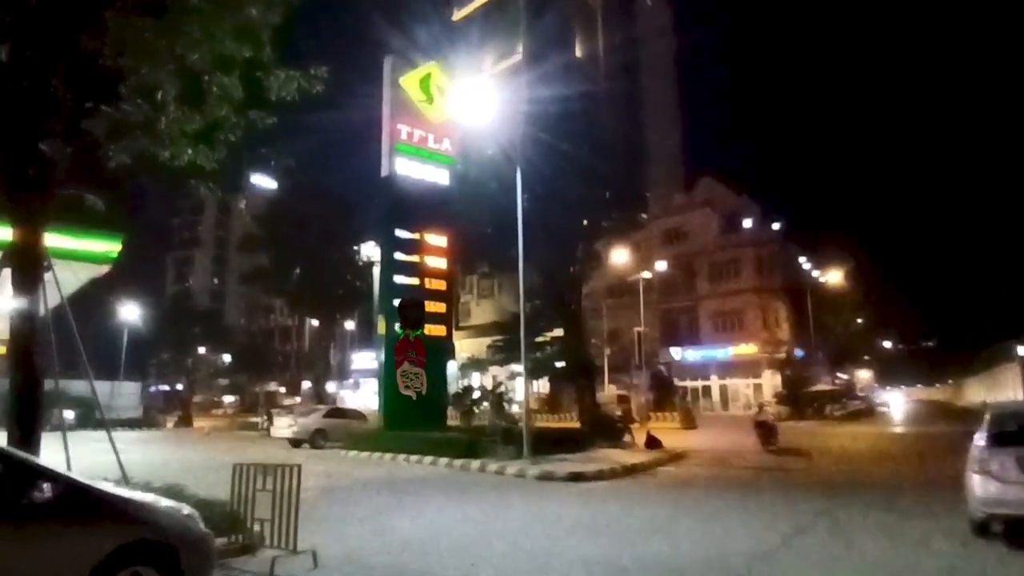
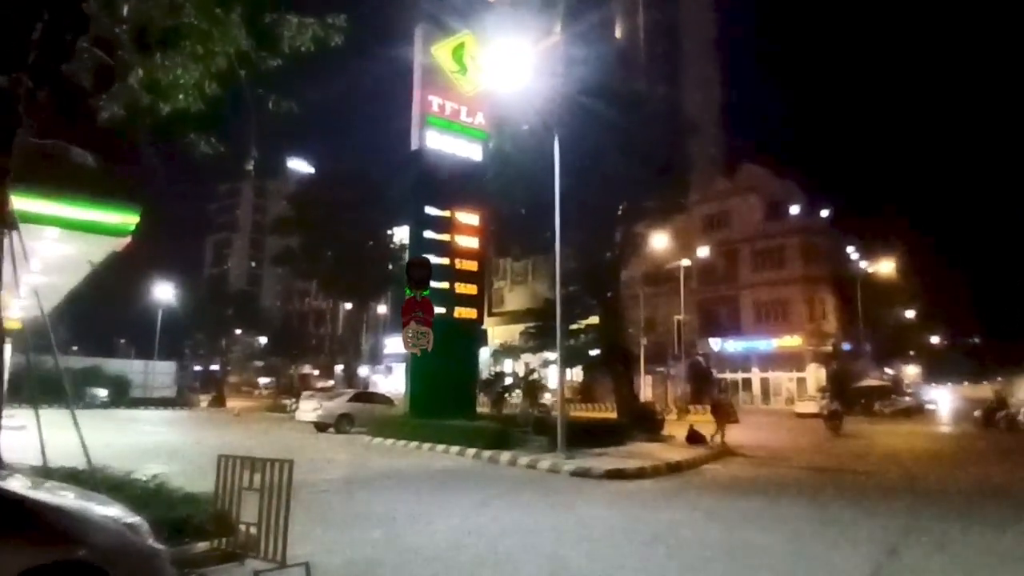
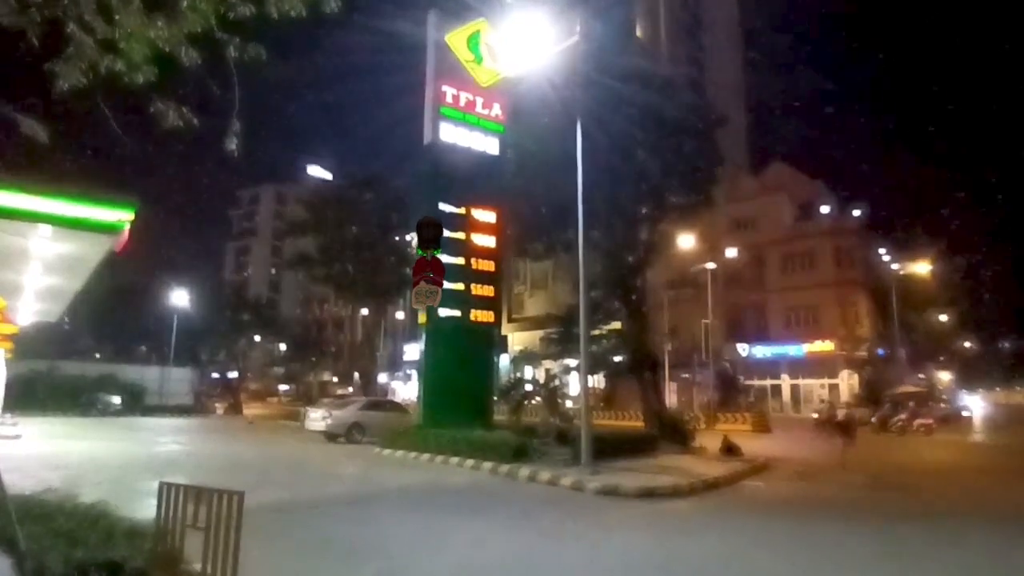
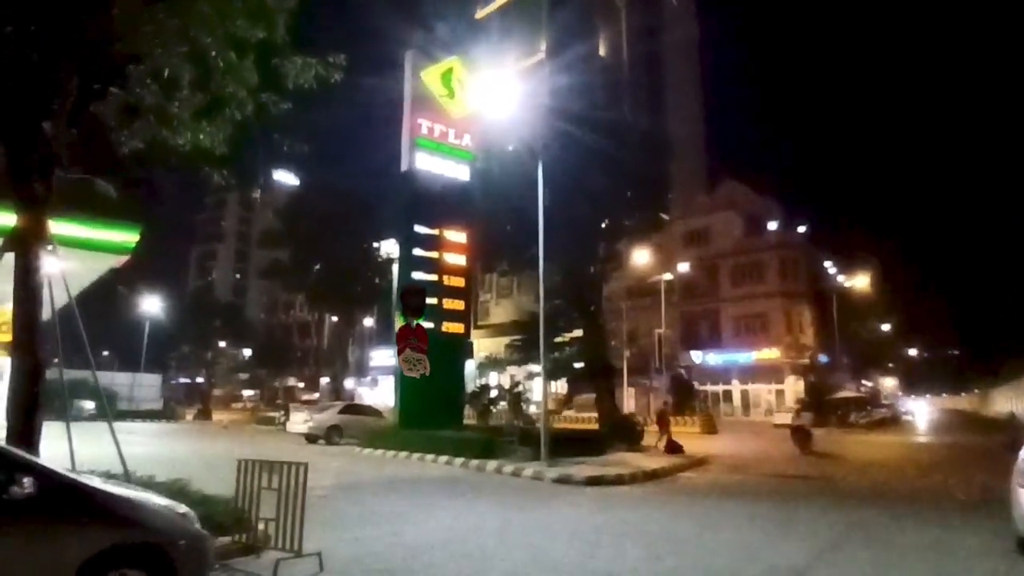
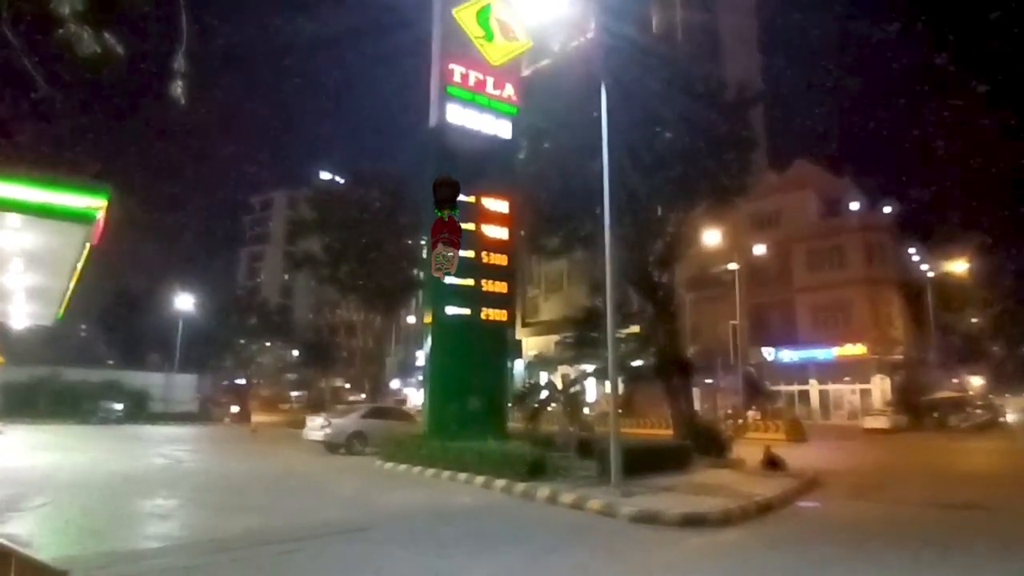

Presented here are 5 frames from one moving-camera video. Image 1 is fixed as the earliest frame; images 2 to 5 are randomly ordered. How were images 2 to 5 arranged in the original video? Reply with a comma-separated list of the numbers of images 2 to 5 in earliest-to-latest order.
4, 2, 3, 5
